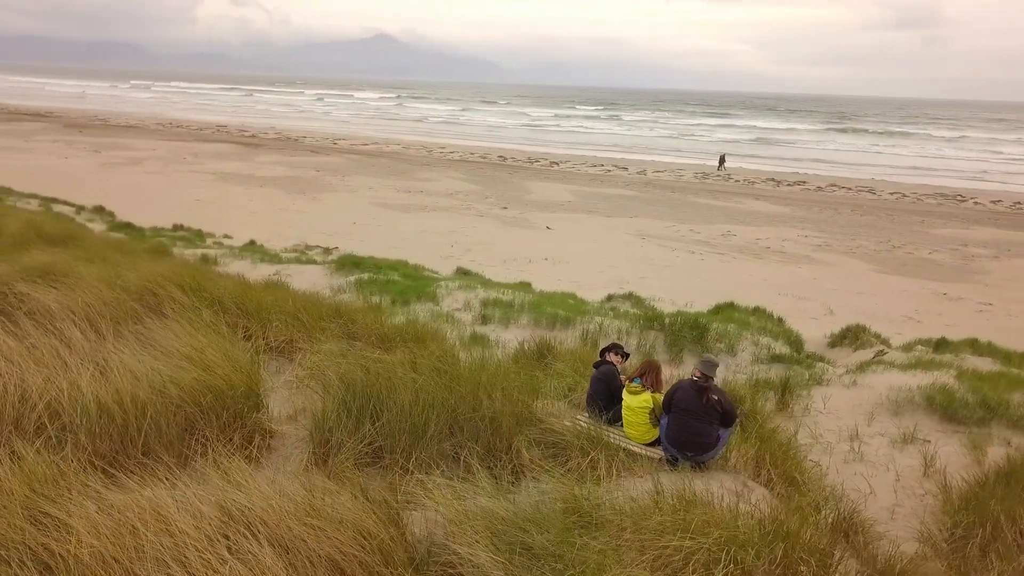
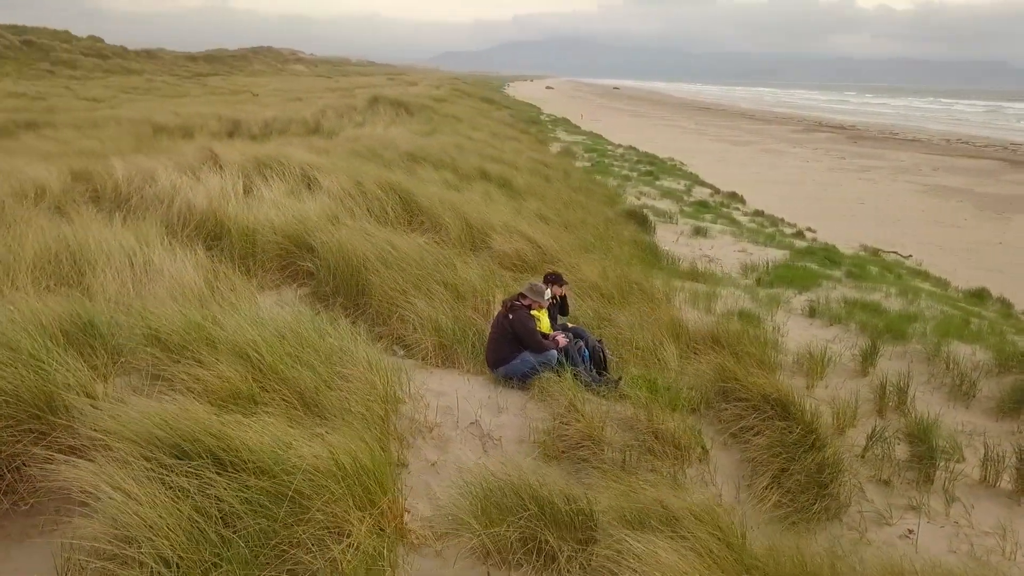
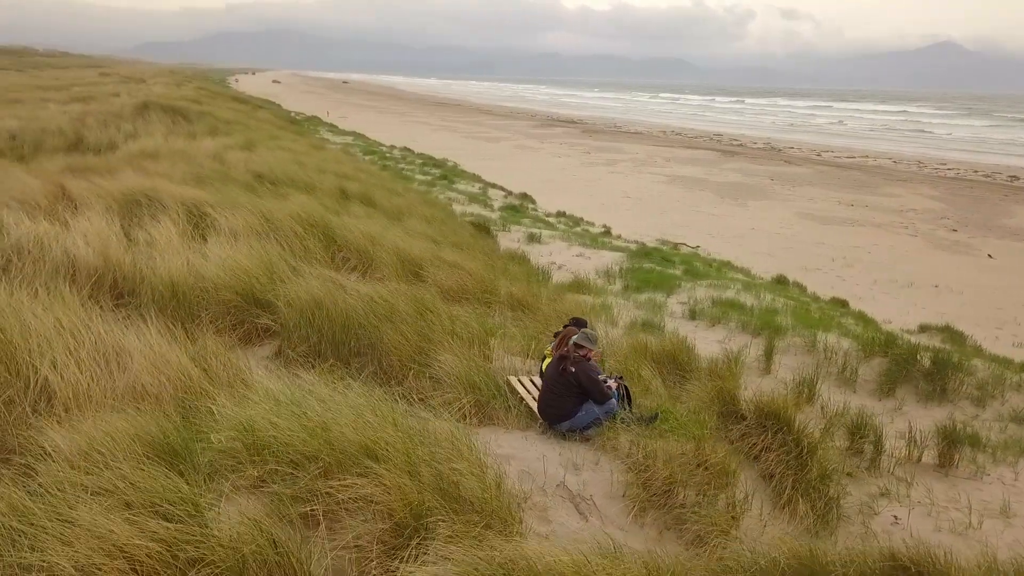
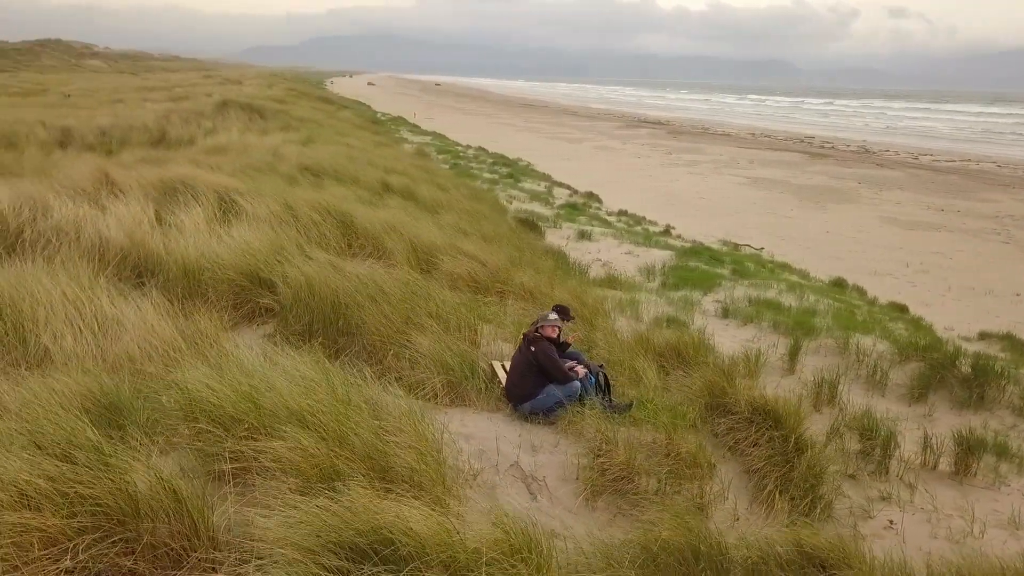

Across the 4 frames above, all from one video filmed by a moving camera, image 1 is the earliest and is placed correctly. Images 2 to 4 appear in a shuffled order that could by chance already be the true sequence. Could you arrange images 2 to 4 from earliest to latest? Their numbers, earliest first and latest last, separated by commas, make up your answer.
3, 4, 2
